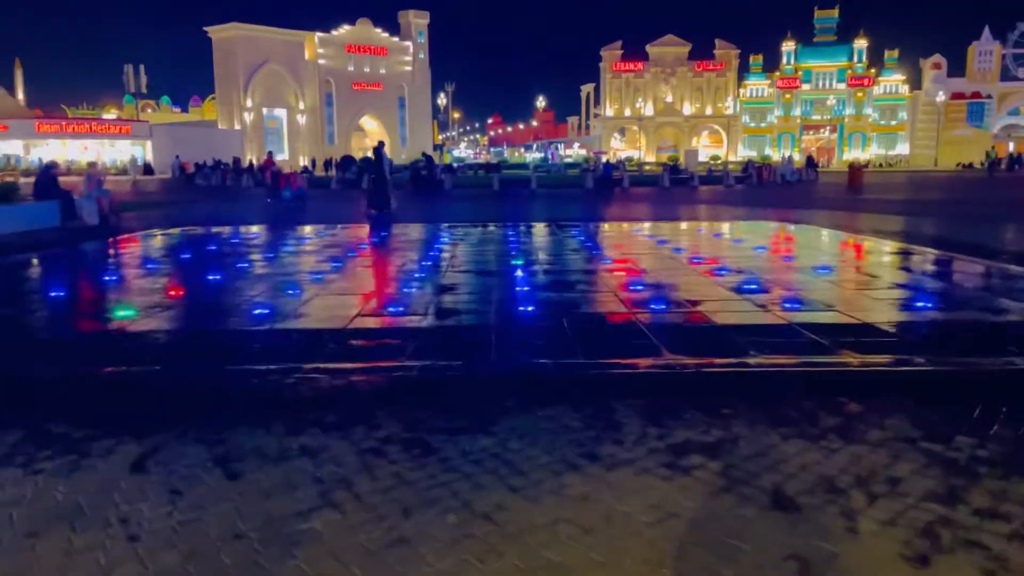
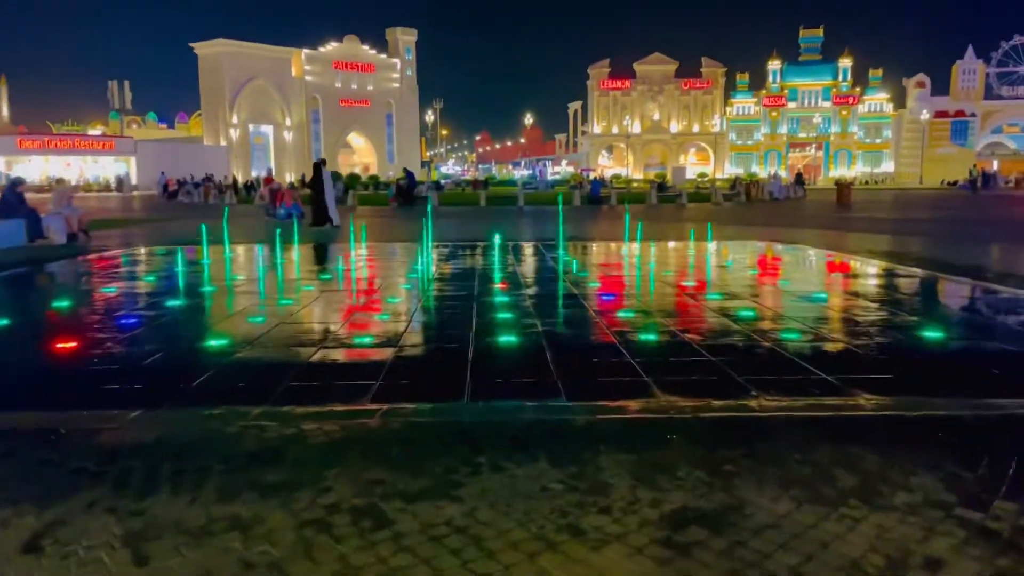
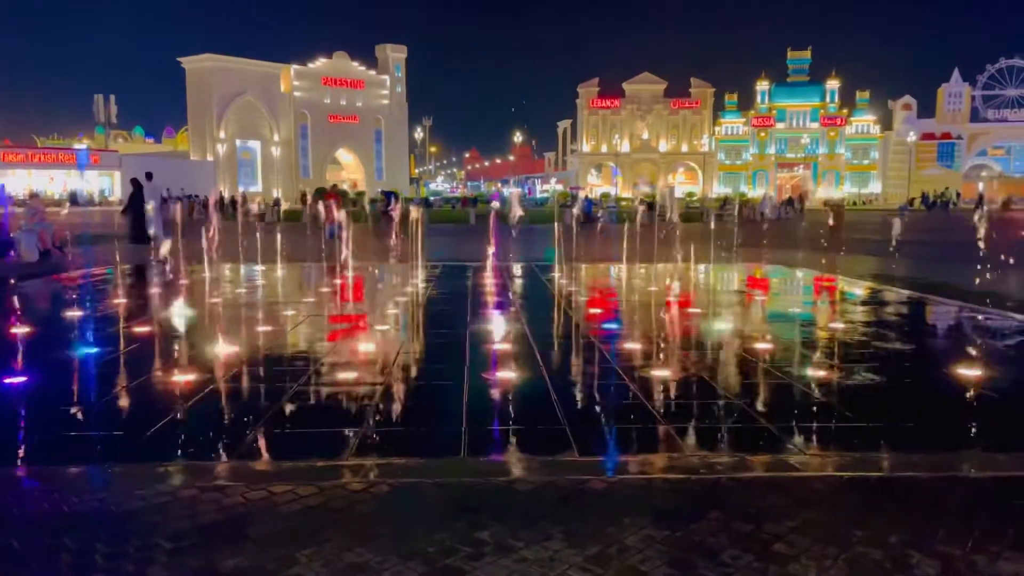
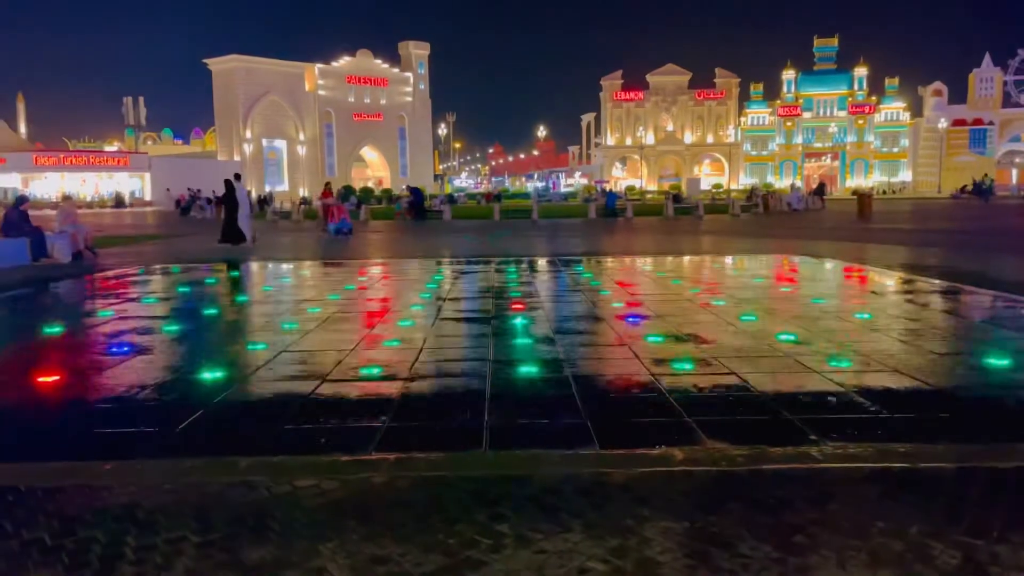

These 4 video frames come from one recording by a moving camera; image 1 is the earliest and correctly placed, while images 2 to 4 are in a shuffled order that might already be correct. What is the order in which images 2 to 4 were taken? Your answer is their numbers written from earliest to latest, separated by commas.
2, 4, 3
